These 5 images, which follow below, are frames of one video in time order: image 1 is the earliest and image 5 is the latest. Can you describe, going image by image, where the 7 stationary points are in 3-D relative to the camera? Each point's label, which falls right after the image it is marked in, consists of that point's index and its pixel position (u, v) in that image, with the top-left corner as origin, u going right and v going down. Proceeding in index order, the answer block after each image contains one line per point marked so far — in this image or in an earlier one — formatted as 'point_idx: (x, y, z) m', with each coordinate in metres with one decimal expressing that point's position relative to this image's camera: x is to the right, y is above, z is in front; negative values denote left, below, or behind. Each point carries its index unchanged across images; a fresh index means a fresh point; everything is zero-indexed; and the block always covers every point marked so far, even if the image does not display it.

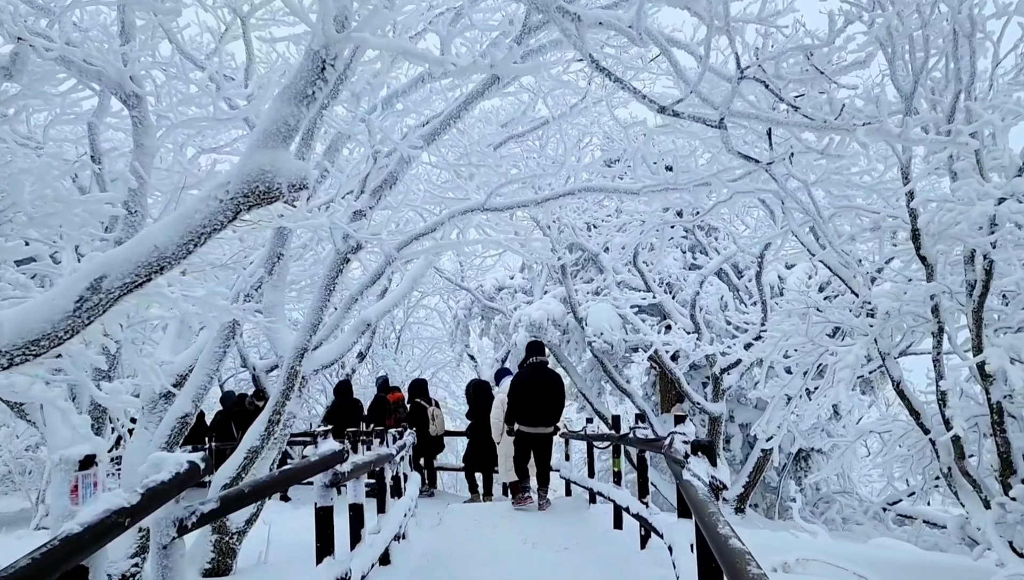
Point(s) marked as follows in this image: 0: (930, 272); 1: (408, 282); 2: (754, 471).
0: (+2.6, +0.1, +4.8) m
1: (-0.8, +0.1, +5.9) m
2: (+3.1, -2.3, +9.8) m
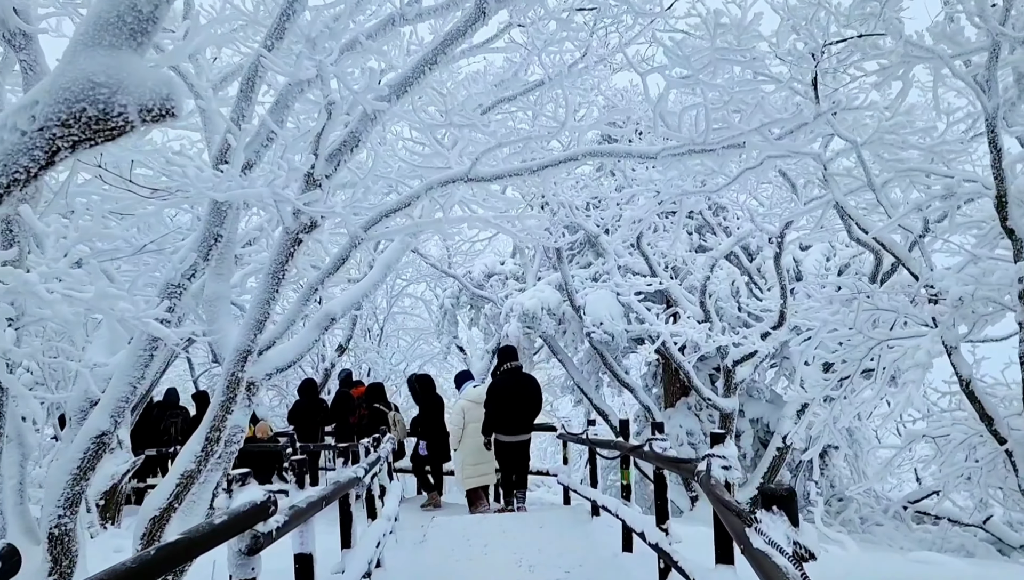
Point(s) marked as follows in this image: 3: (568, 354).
0: (+2.5, +0.2, +4.0) m
1: (-0.8, +0.1, +5.0) m
2: (+3.0, -2.1, +9.0) m
3: (+0.7, -0.9, +10.4) m
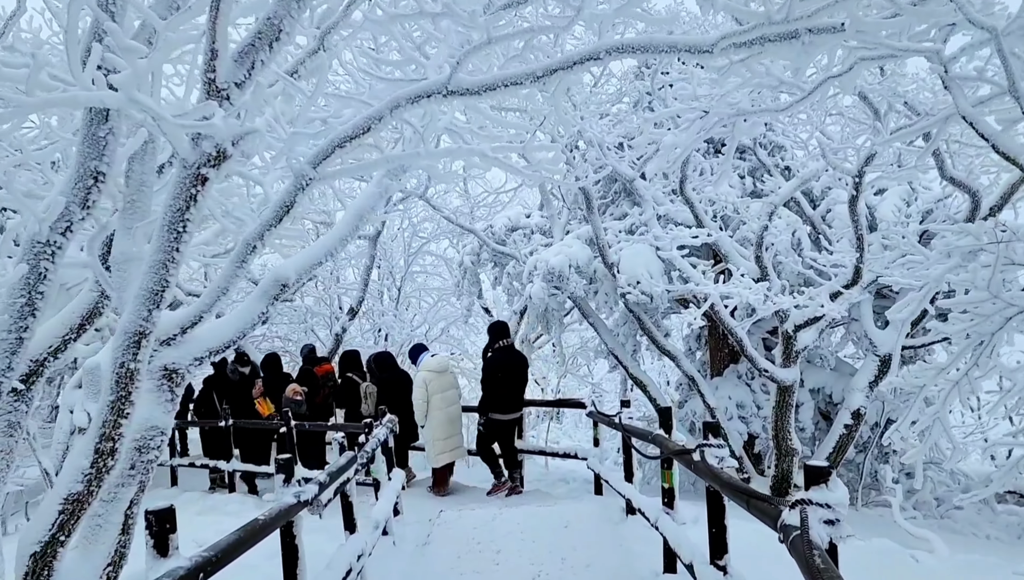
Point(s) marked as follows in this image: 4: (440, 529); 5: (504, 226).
0: (+2.5, +0.4, +2.7) m
1: (-0.8, +0.4, +3.8) m
2: (+3.2, -1.6, +7.8) m
3: (+1.0, -0.3, +9.2) m
4: (-0.5, -1.8, +5.9) m
5: (-0.1, +0.8, +10.2) m
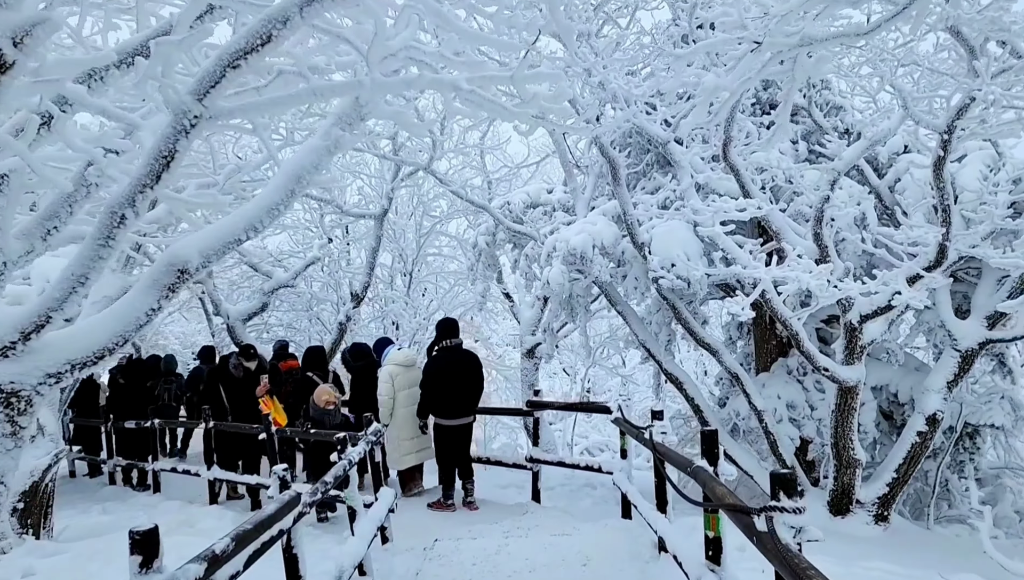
0: (+2.4, +0.4, +1.5) m
1: (-0.8, +0.4, +2.8) m
2: (+3.3, -1.5, +6.7) m
3: (+1.2, -0.2, +8.1) m
4: (-0.5, -1.7, +4.9) m
5: (+0.1, +1.0, +9.2) m
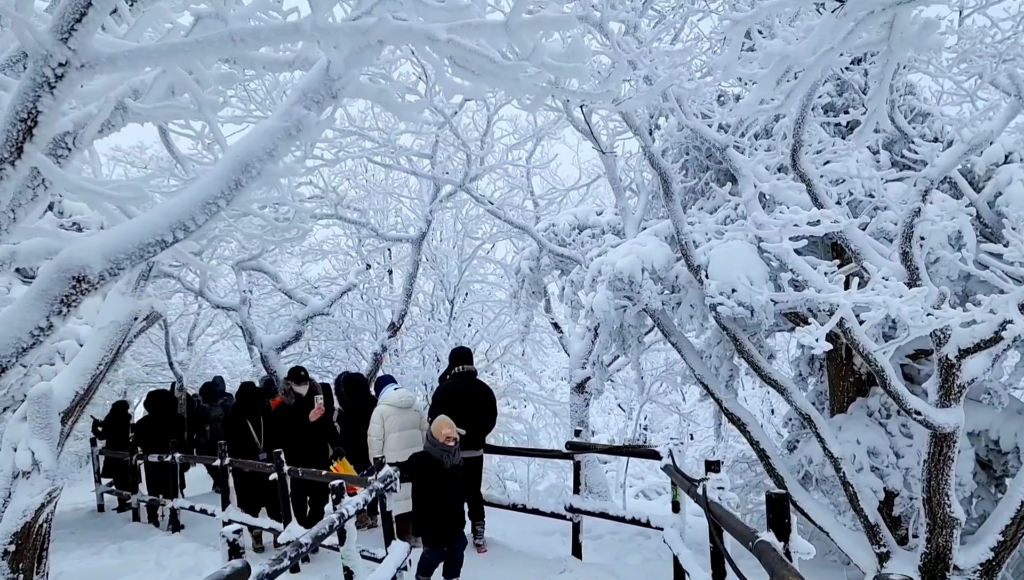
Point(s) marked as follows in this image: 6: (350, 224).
0: (+2.3, +0.4, +0.6) m
1: (-0.8, +0.4, +2.2) m
2: (+3.6, -1.7, +5.6) m
3: (+1.6, -0.4, +7.3) m
4: (-0.4, -1.8, +4.1) m
5: (+0.6, +0.7, +8.5) m
6: (-1.9, +0.8, +9.4) m
